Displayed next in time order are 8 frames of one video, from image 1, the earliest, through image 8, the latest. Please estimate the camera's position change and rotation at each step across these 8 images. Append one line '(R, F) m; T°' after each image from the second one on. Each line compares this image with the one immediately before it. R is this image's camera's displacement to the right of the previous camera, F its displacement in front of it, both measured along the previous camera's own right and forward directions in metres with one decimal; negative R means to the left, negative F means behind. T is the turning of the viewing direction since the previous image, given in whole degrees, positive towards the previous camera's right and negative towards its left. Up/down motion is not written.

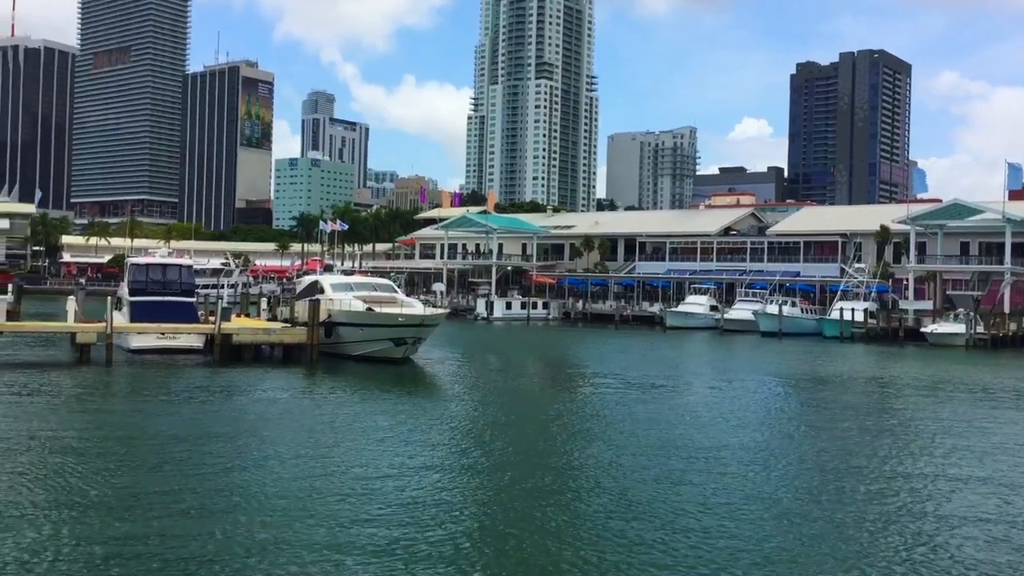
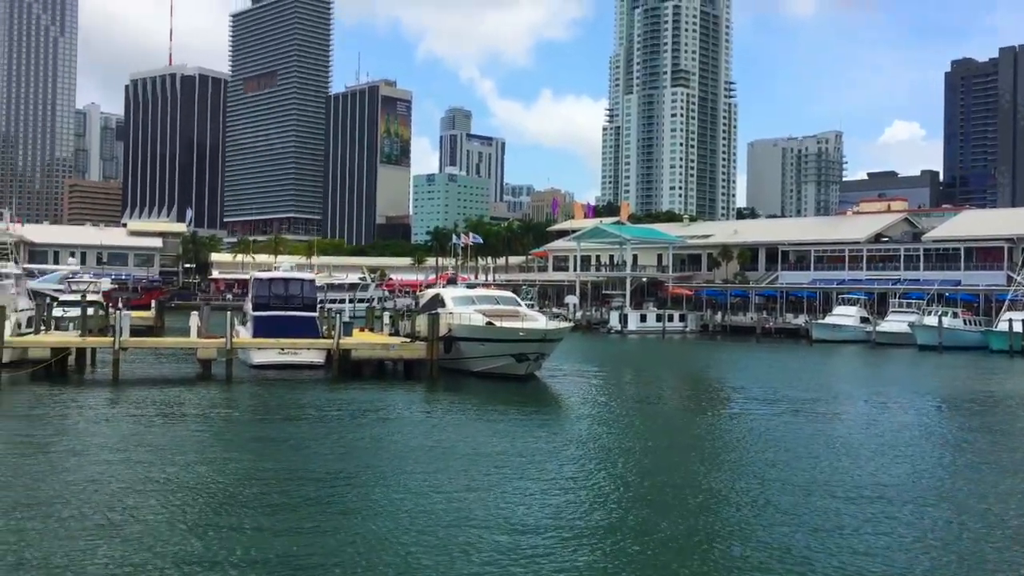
(+0.3, +2.2) m; -8°
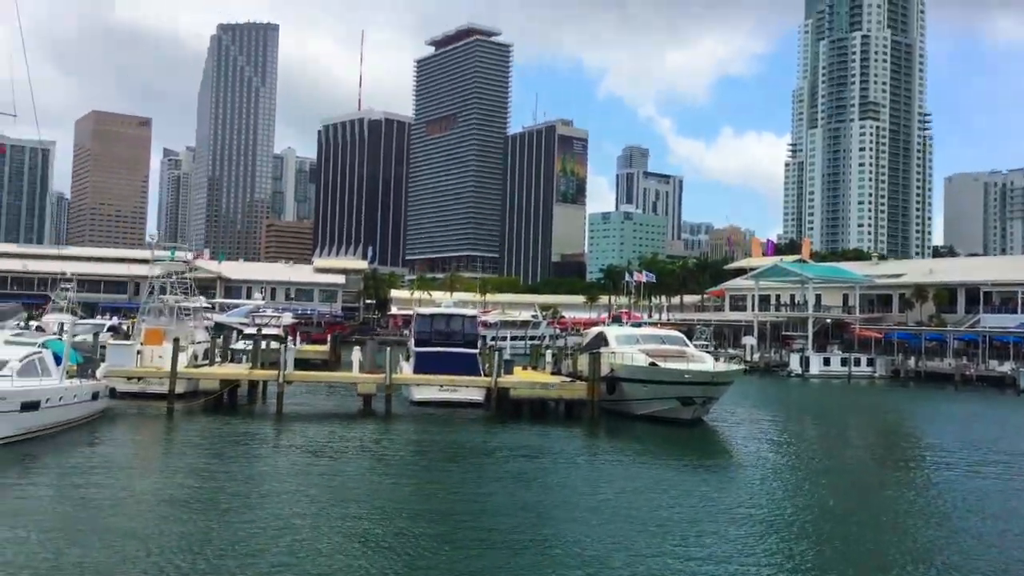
(+0.4, +1.4) m; -10°
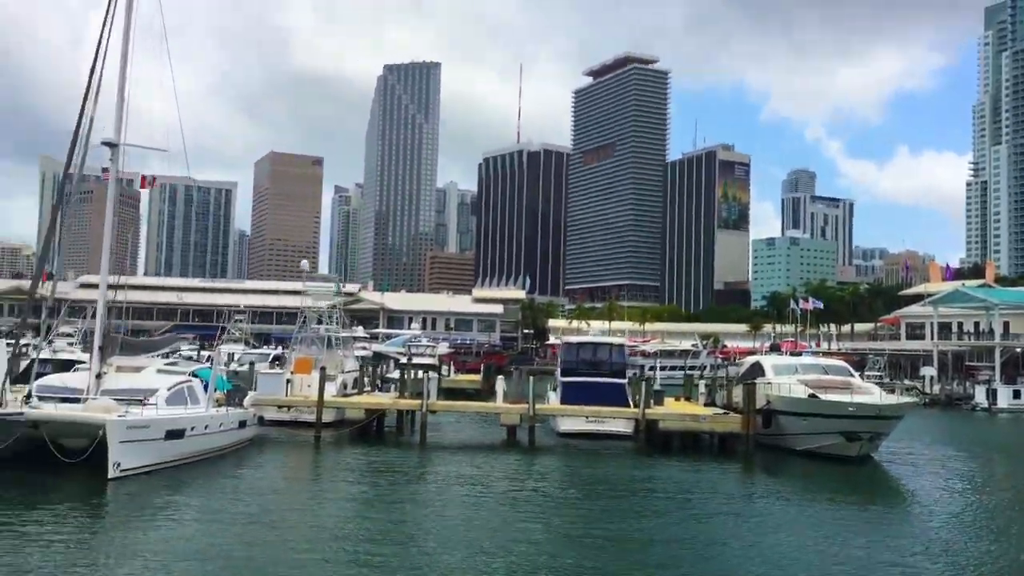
(+0.5, +1.1) m; -9°
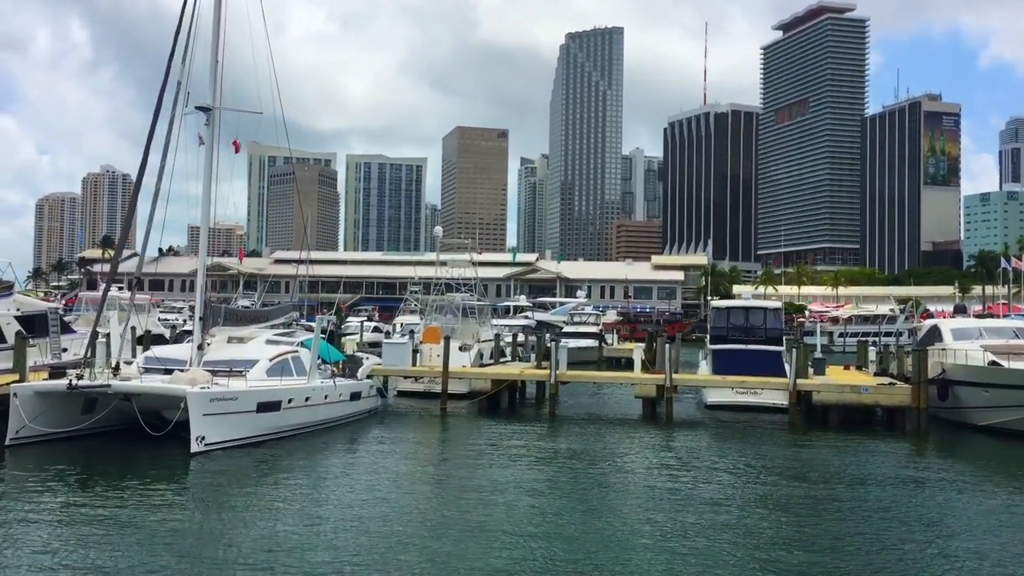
(+1.8, +2.3) m; -11°
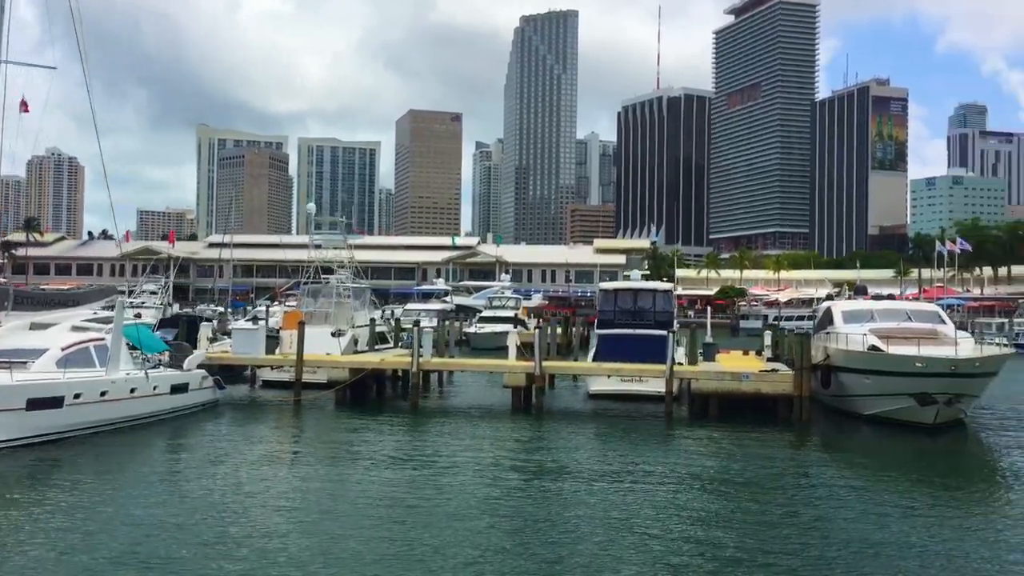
(+2.9, +2.3) m; +2°
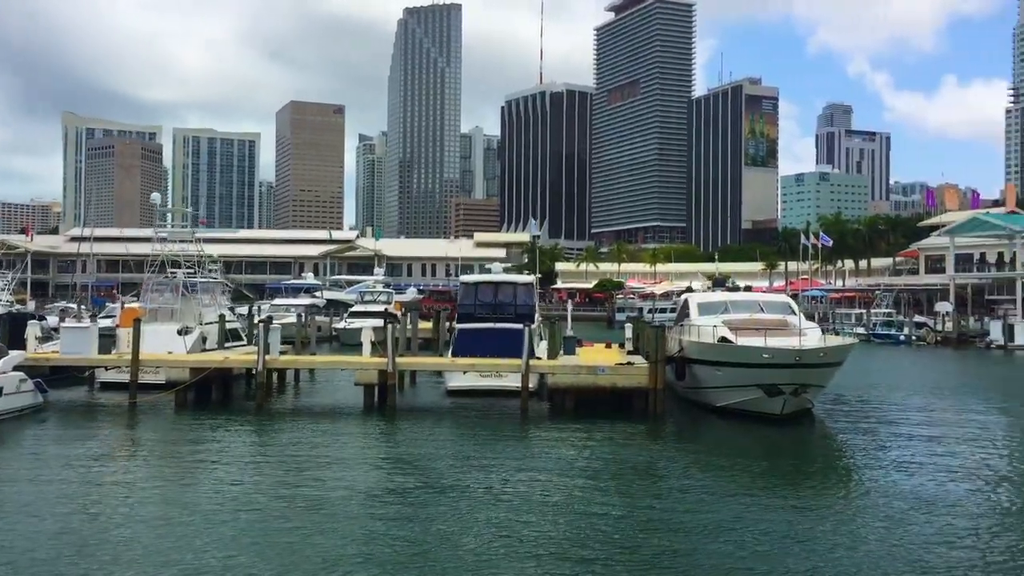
(+0.9, +0.8) m; +7°
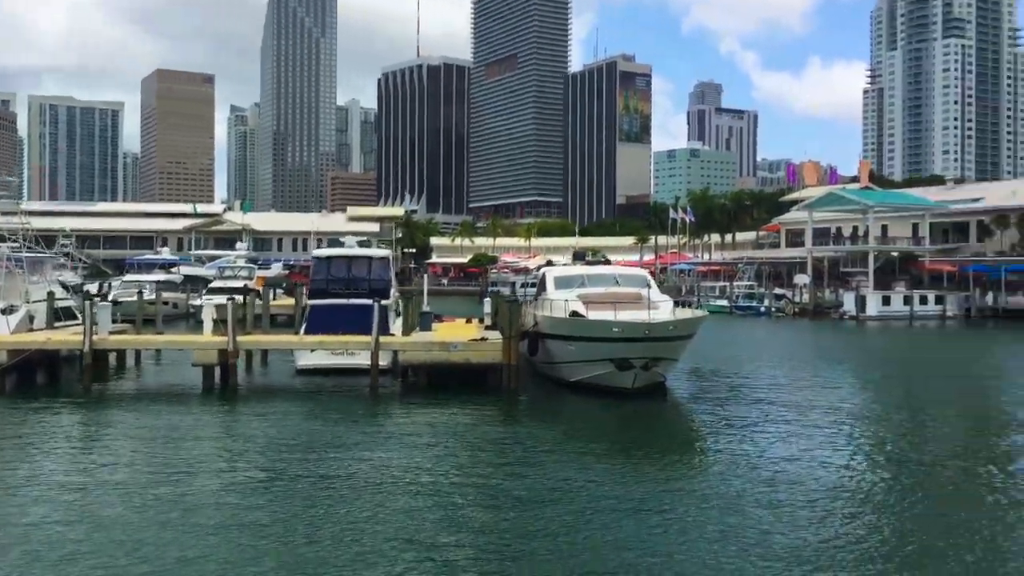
(+0.8, +0.8) m; +7°
